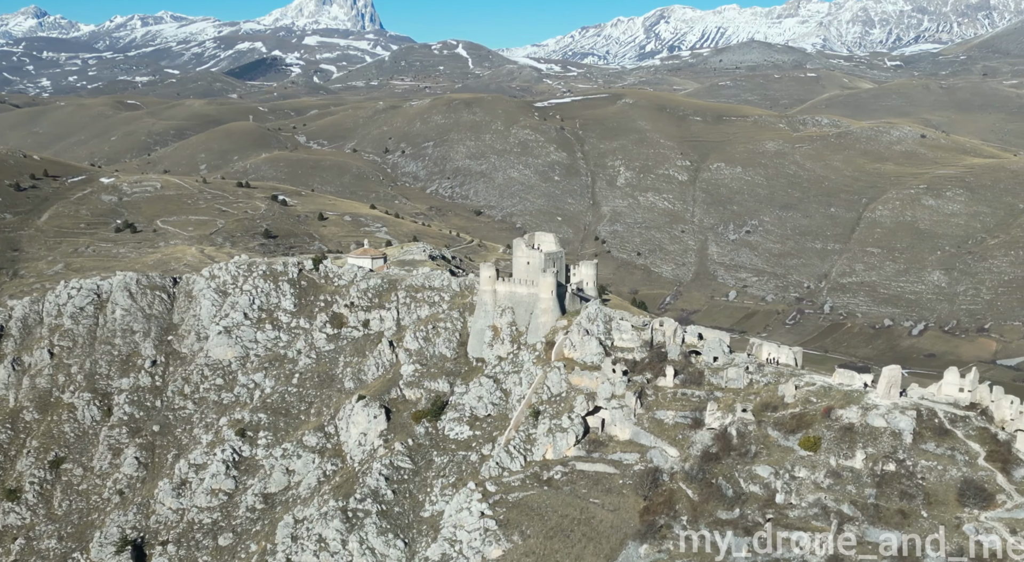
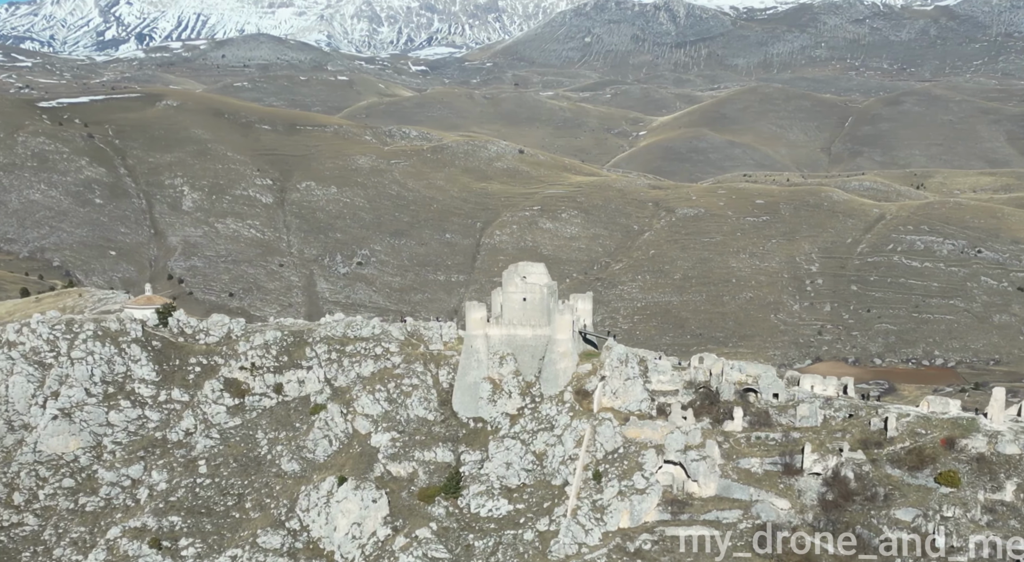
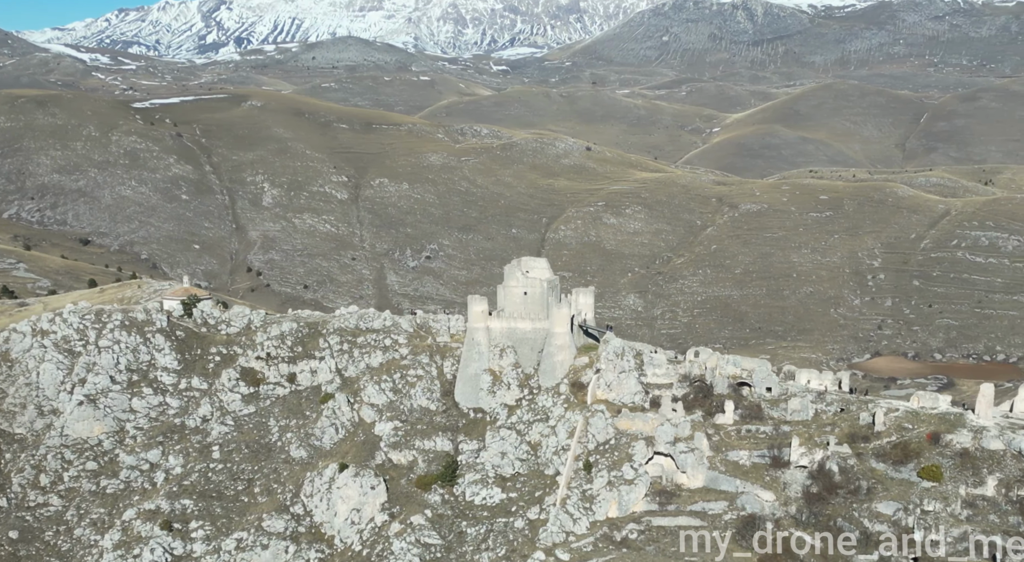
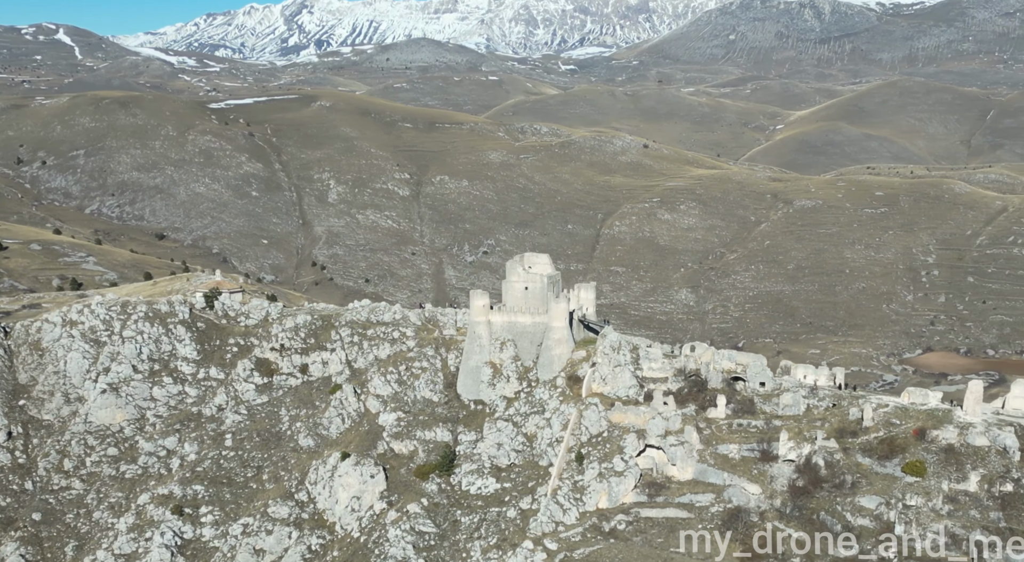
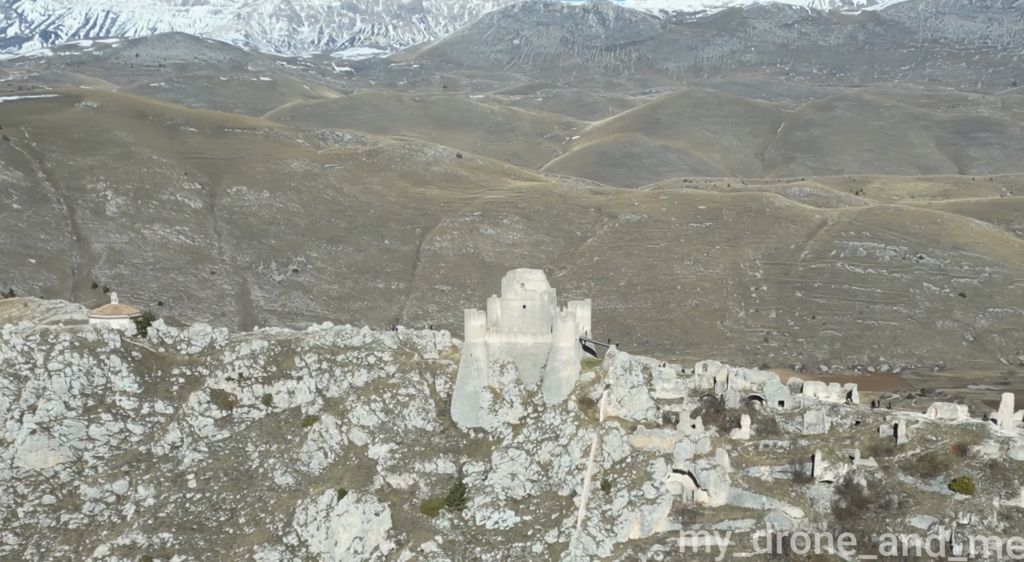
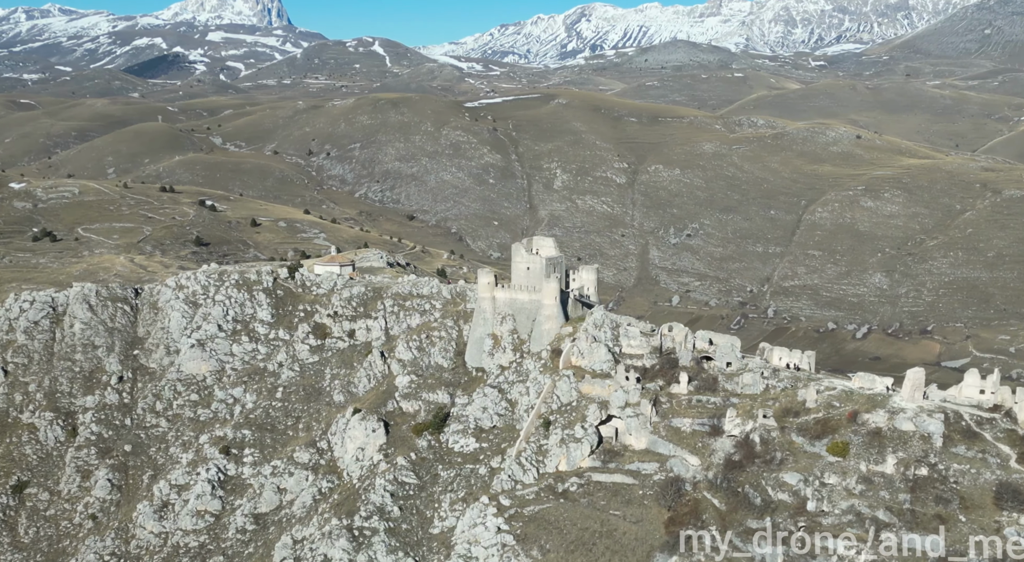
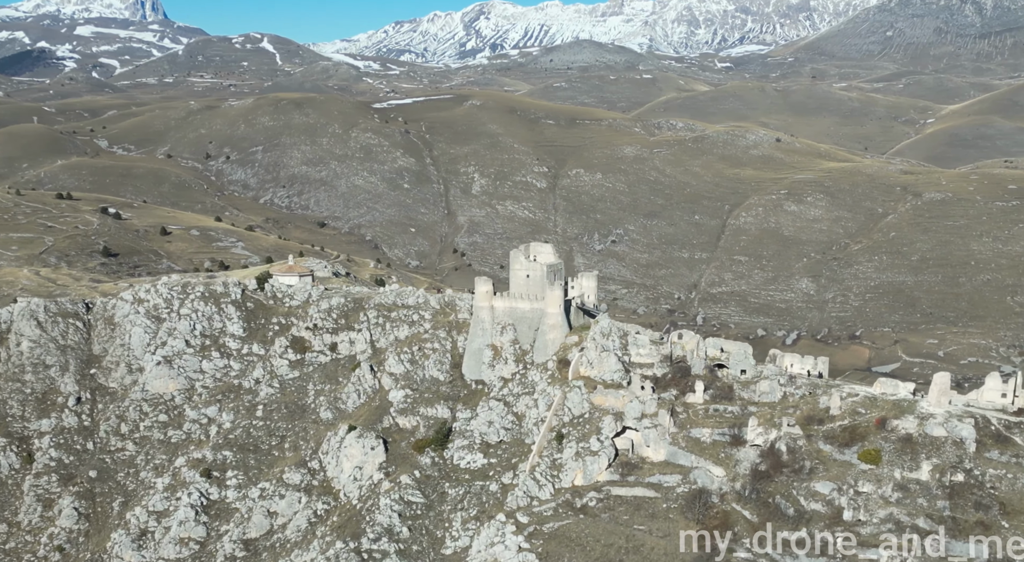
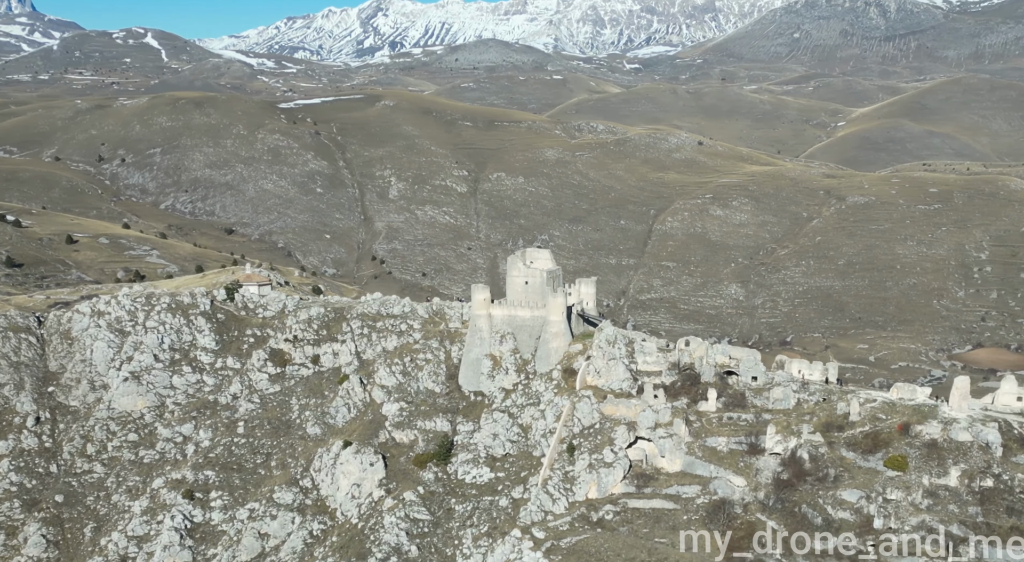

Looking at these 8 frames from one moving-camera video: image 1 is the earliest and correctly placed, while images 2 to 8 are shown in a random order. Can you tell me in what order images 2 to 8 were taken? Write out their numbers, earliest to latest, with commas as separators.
6, 7, 8, 4, 3, 2, 5
